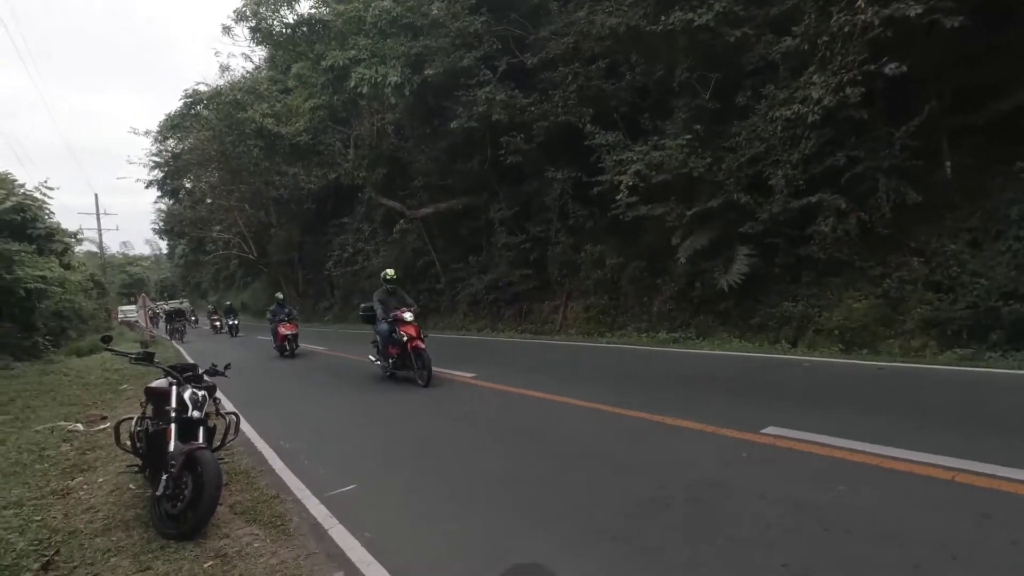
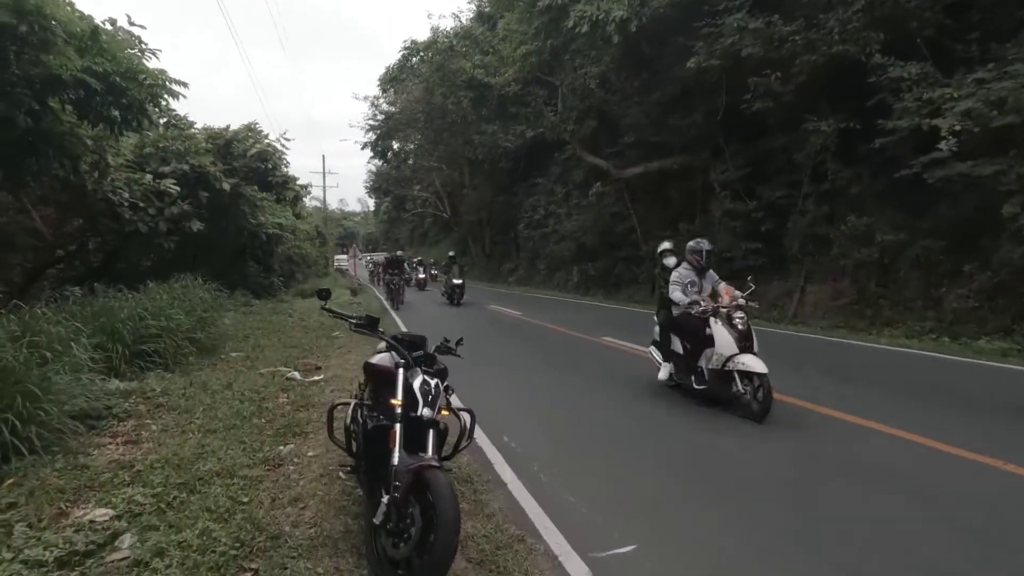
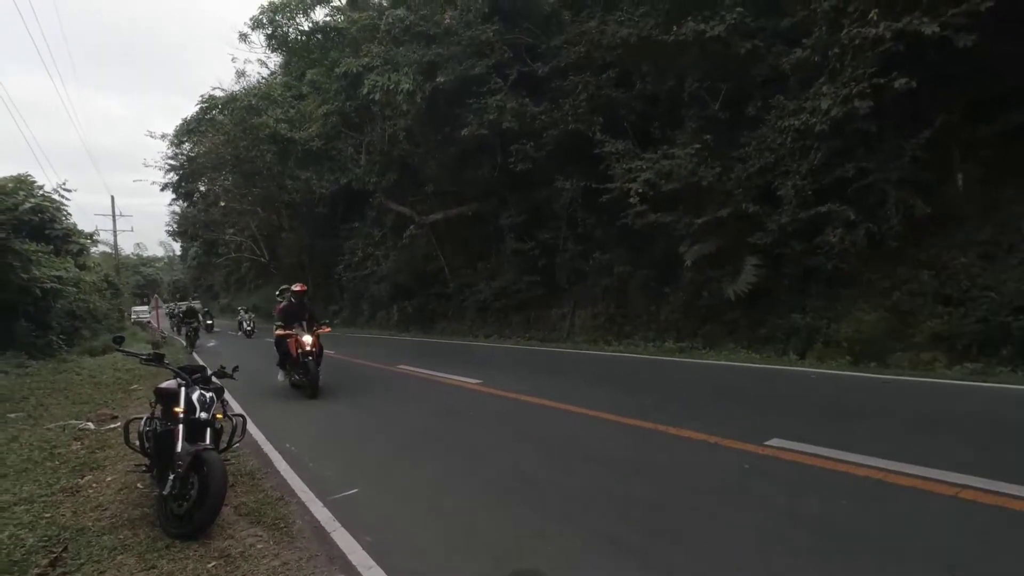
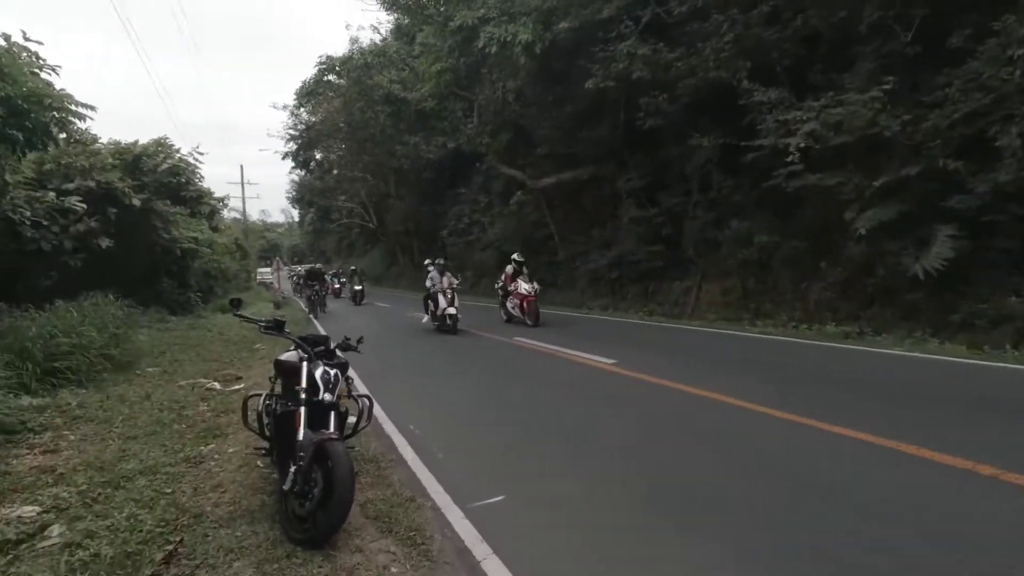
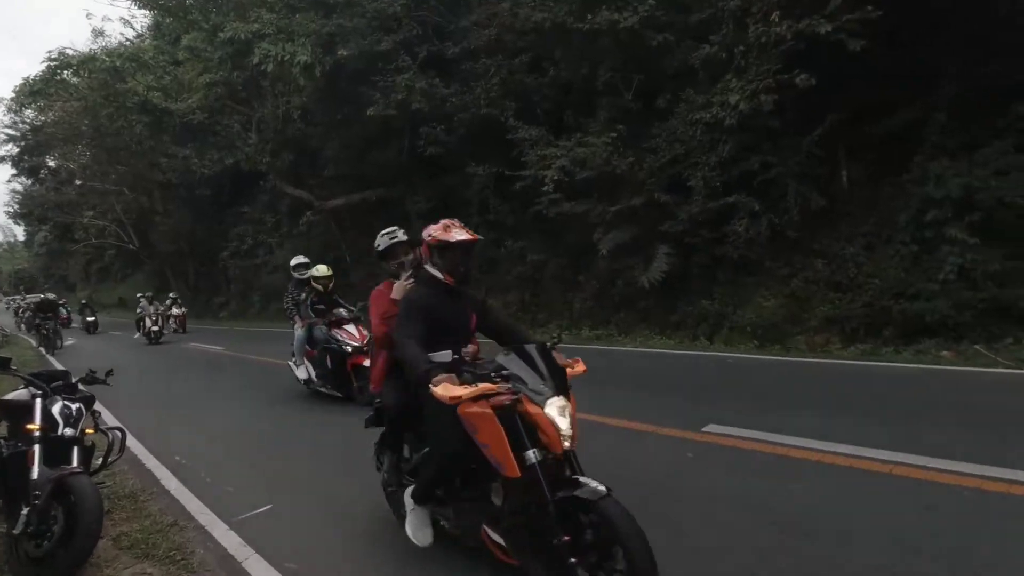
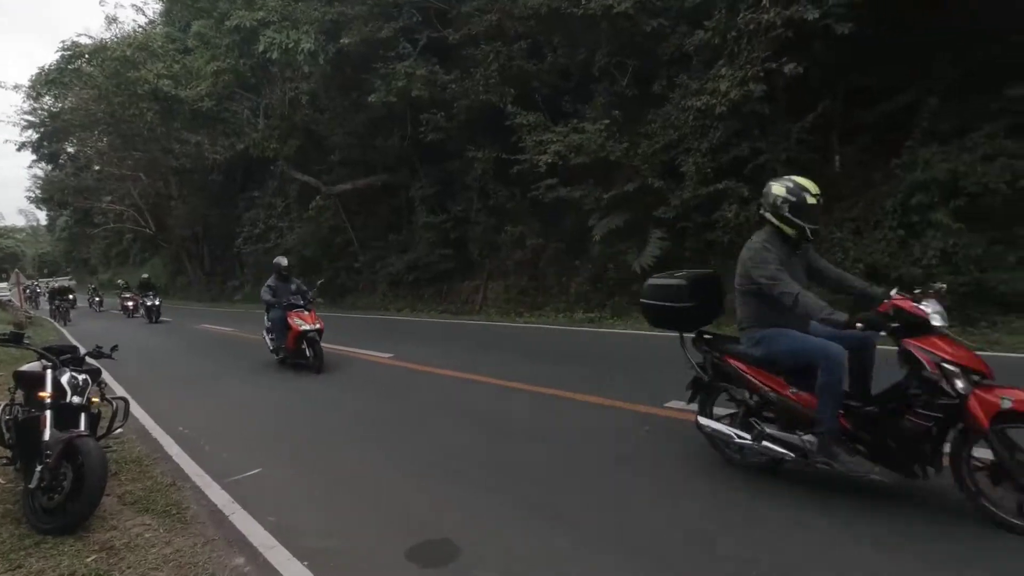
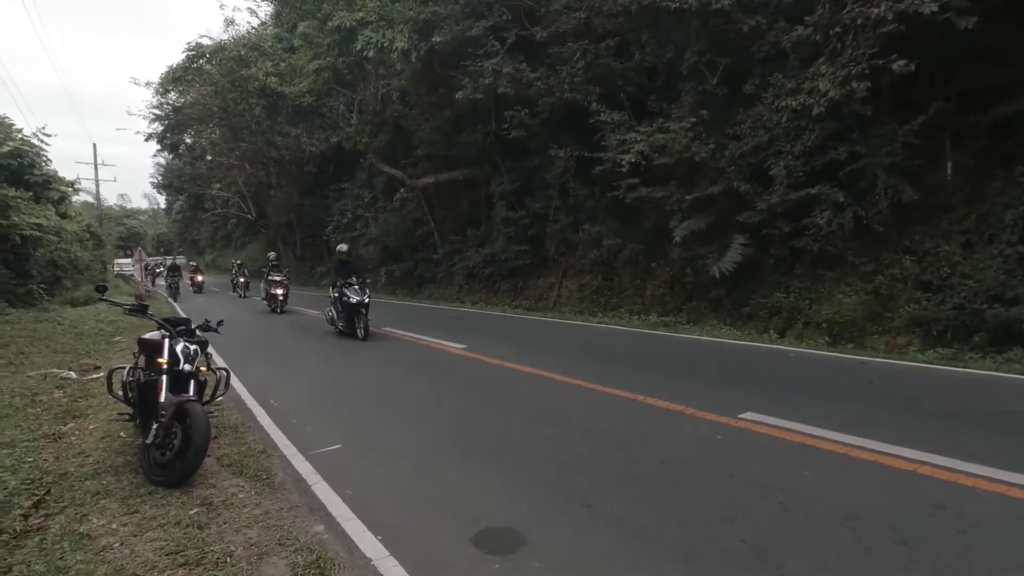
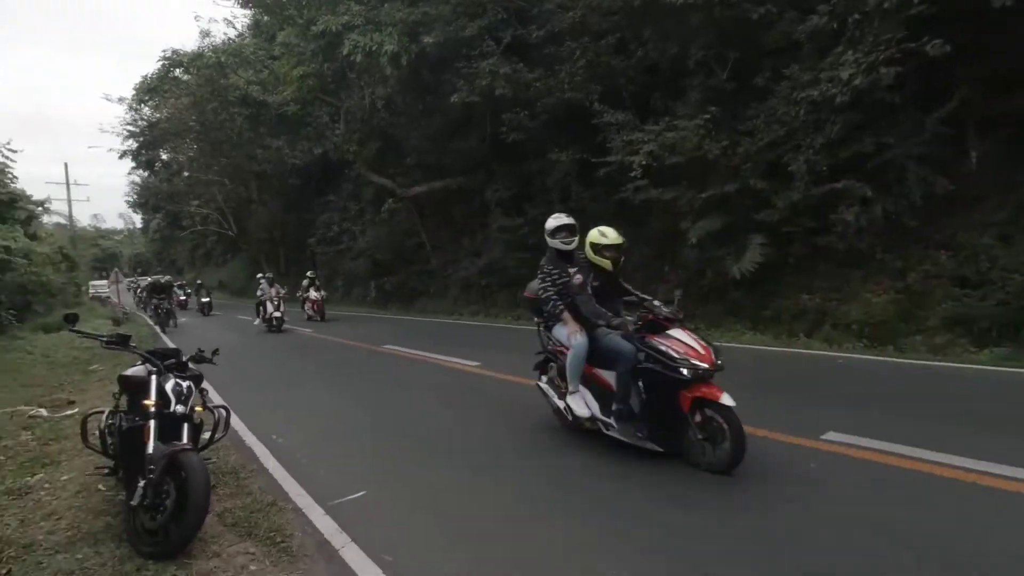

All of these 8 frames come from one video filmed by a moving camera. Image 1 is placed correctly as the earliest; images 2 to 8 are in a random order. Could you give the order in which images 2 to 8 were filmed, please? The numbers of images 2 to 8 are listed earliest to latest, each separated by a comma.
6, 7, 3, 5, 8, 4, 2
